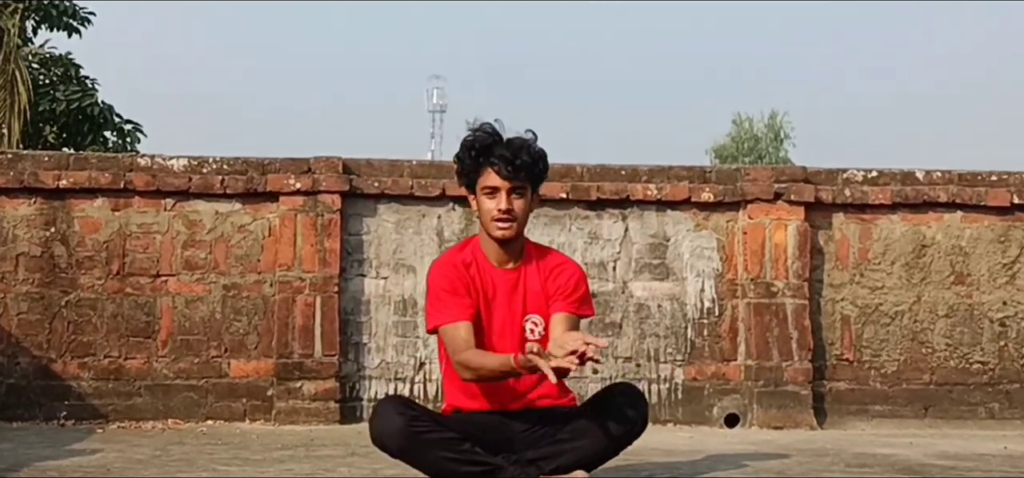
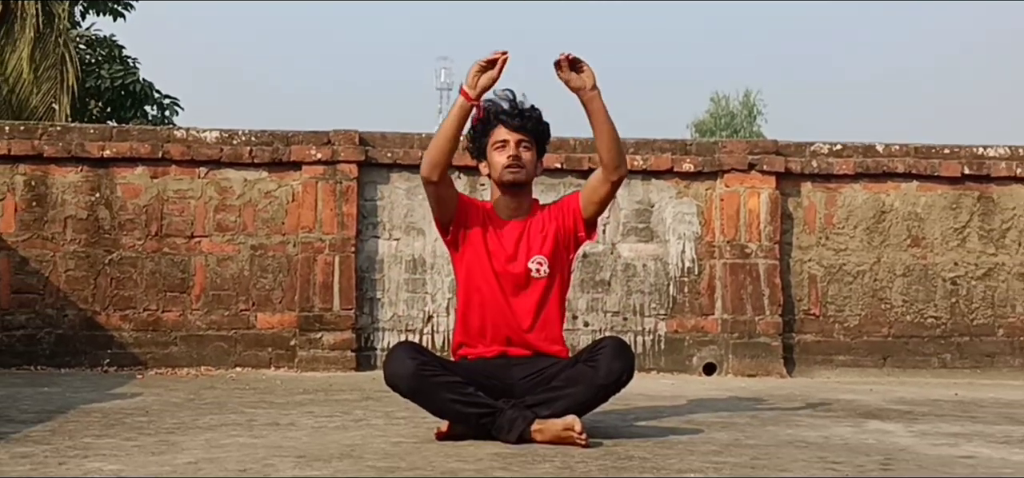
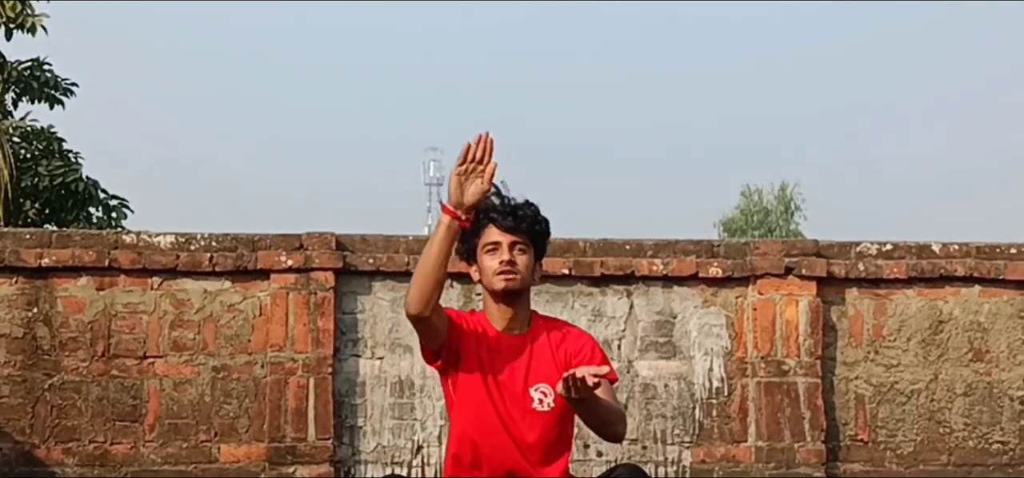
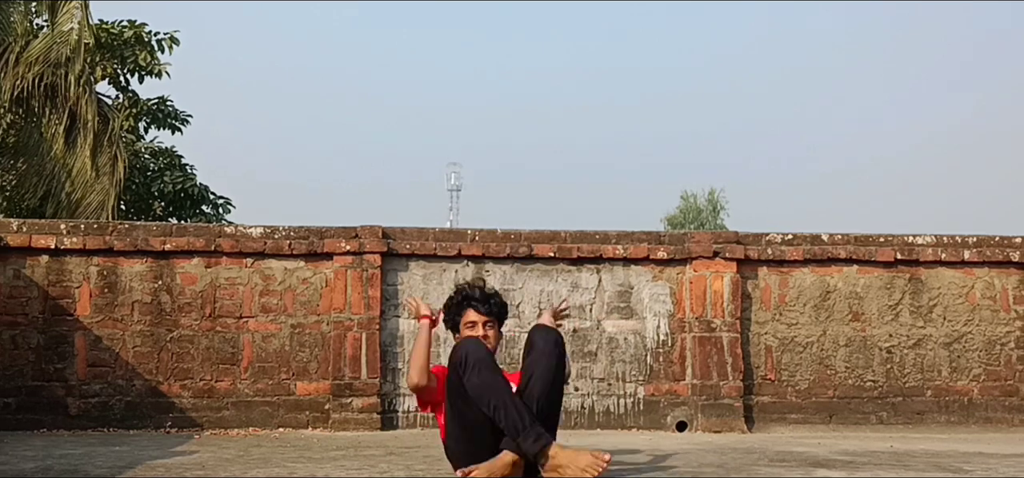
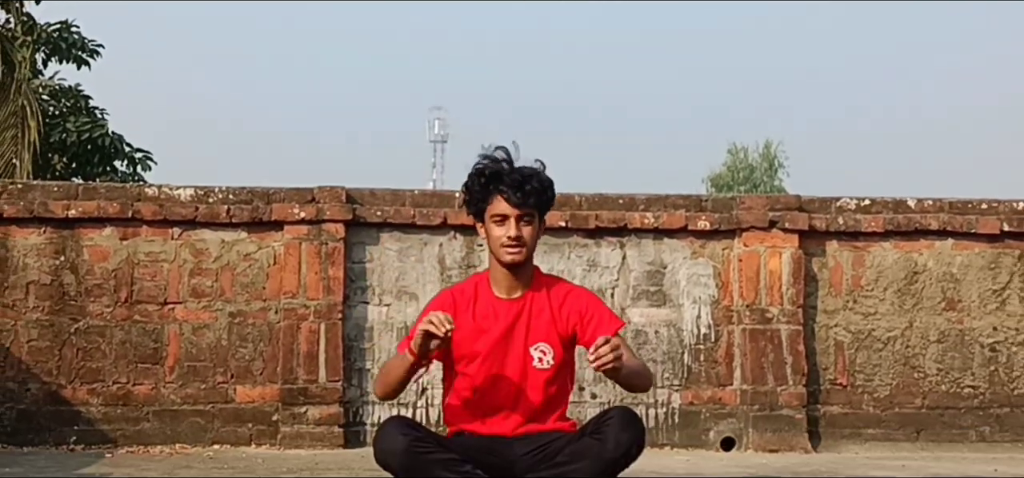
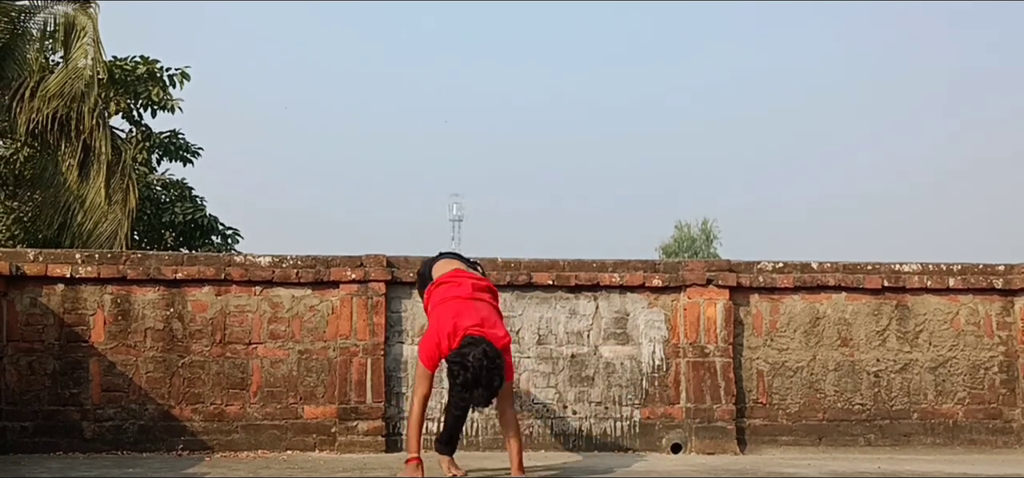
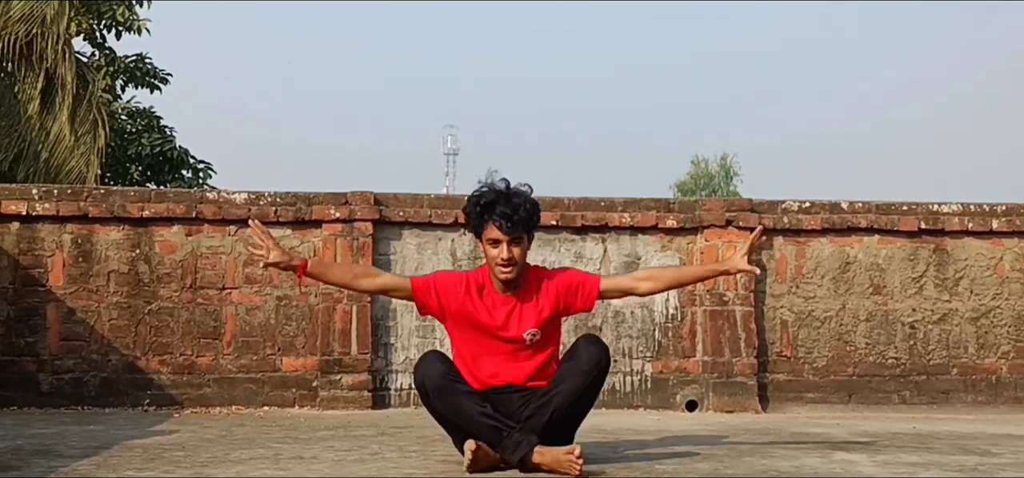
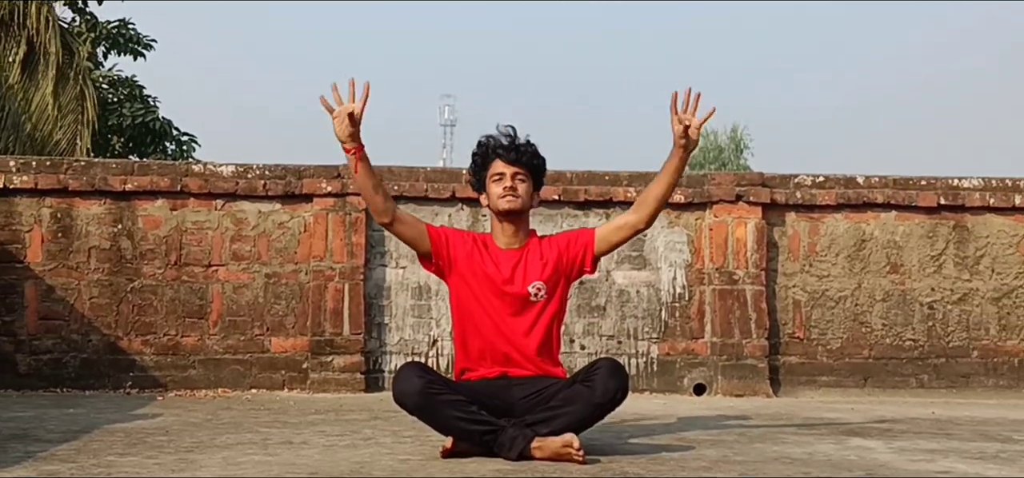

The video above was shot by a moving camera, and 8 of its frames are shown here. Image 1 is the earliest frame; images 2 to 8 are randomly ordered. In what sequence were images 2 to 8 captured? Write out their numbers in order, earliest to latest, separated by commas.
3, 5, 2, 8, 7, 4, 6
